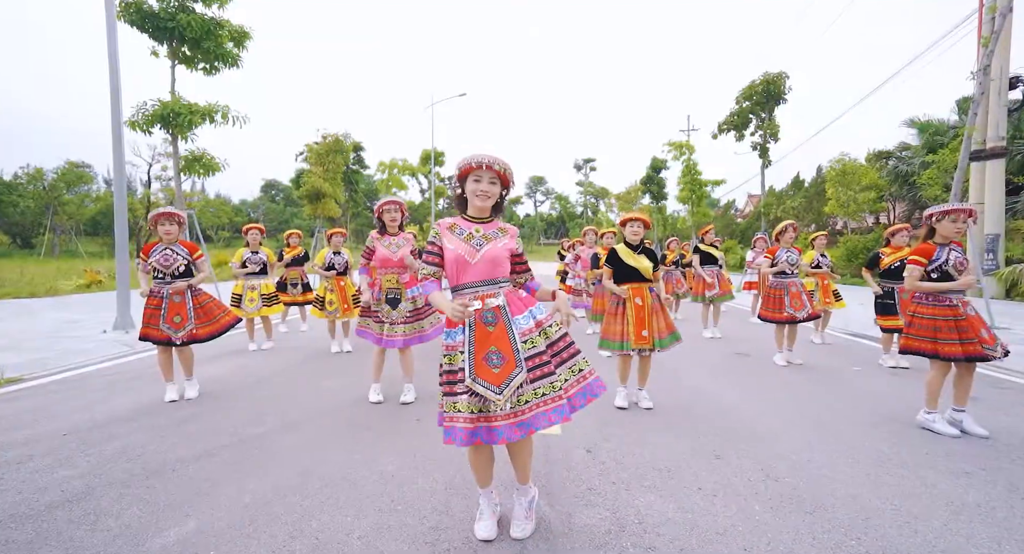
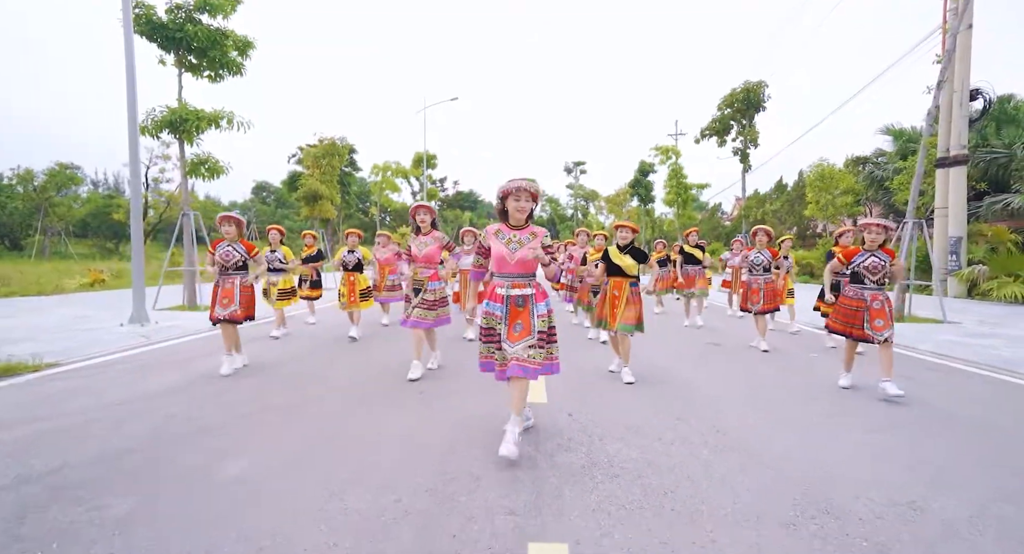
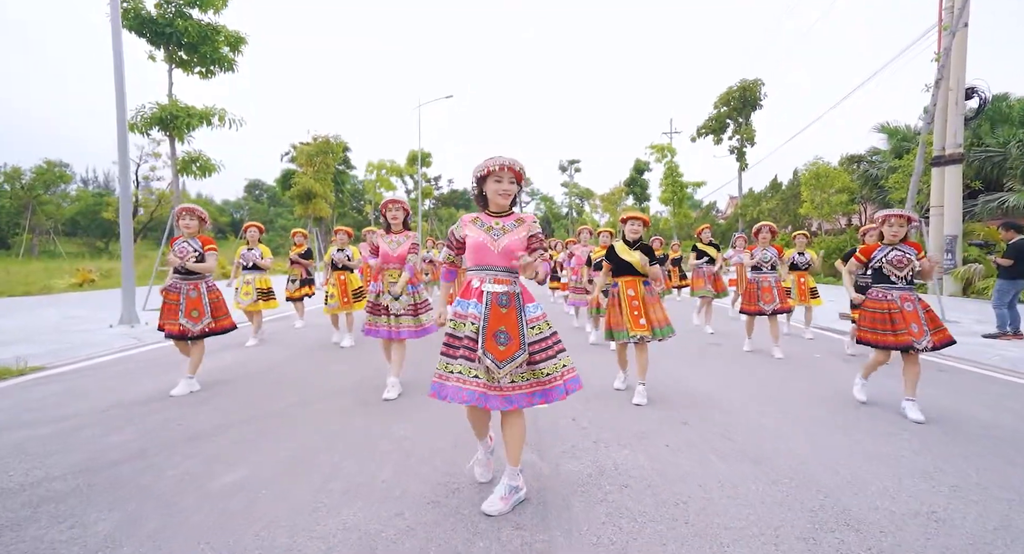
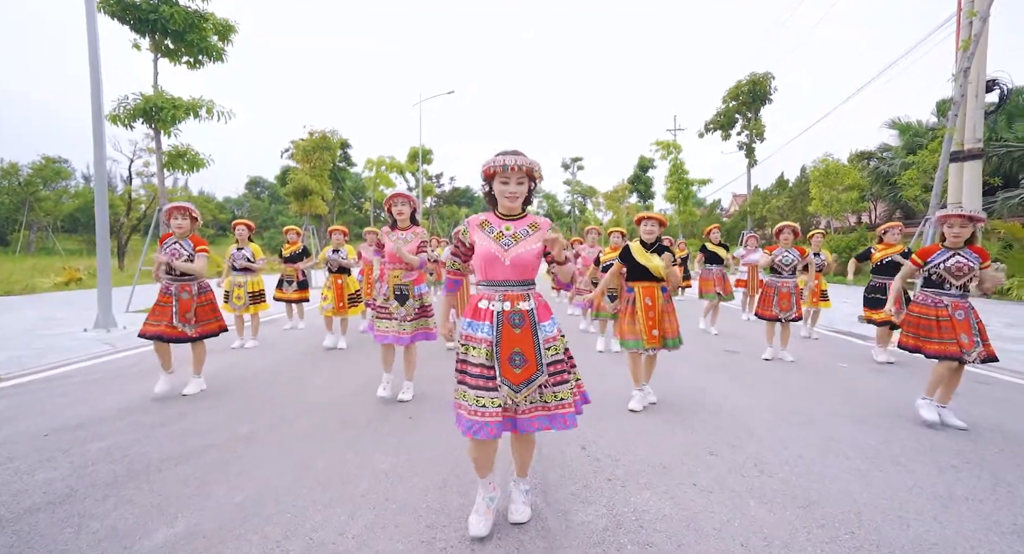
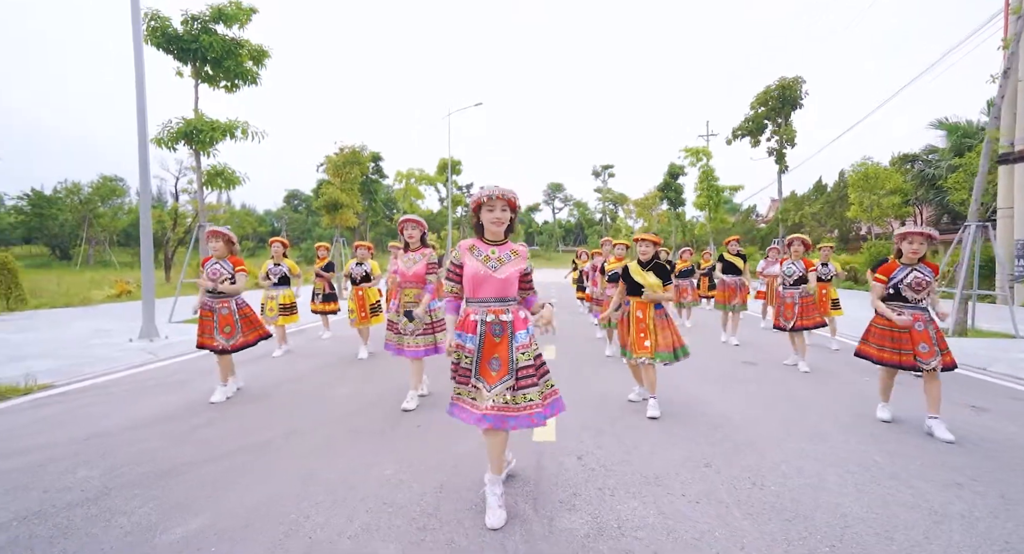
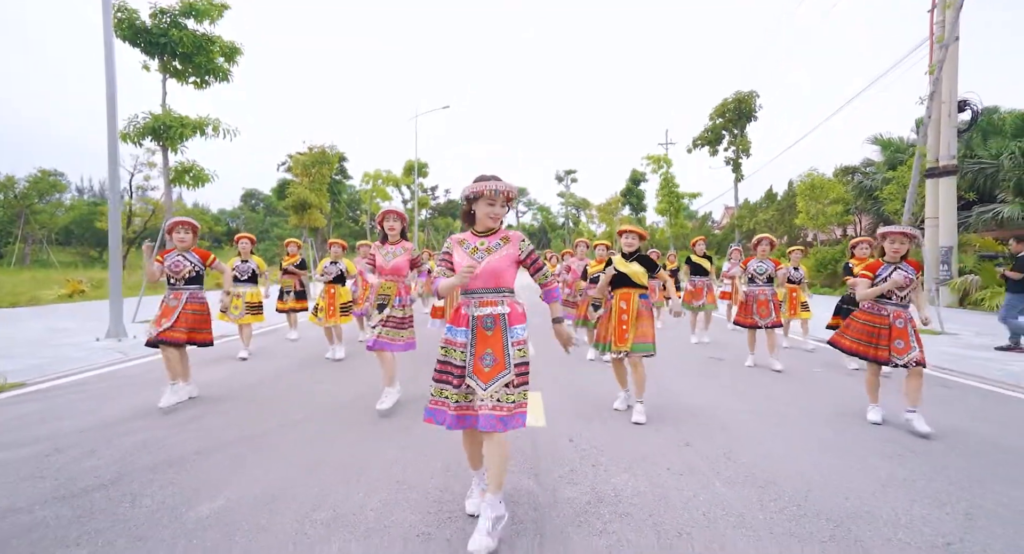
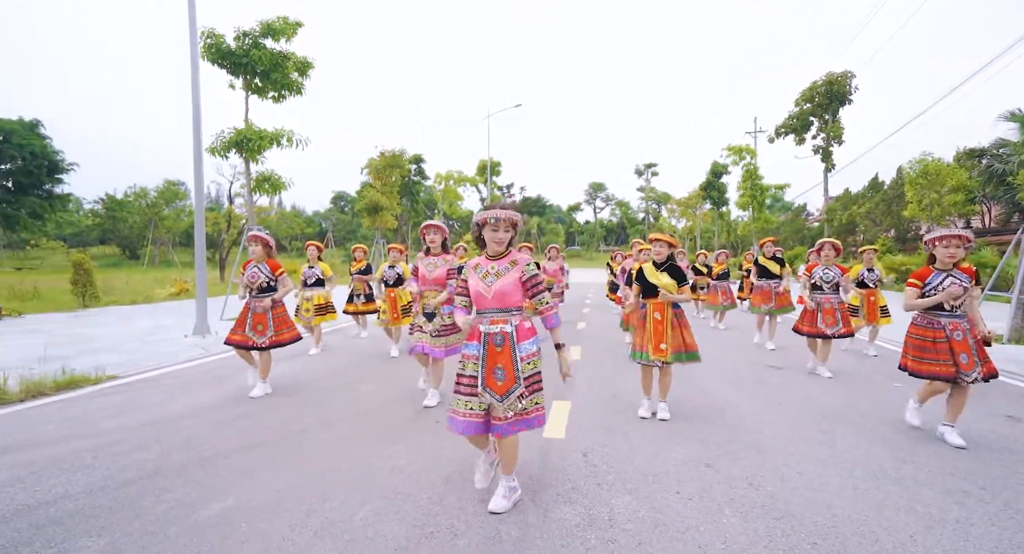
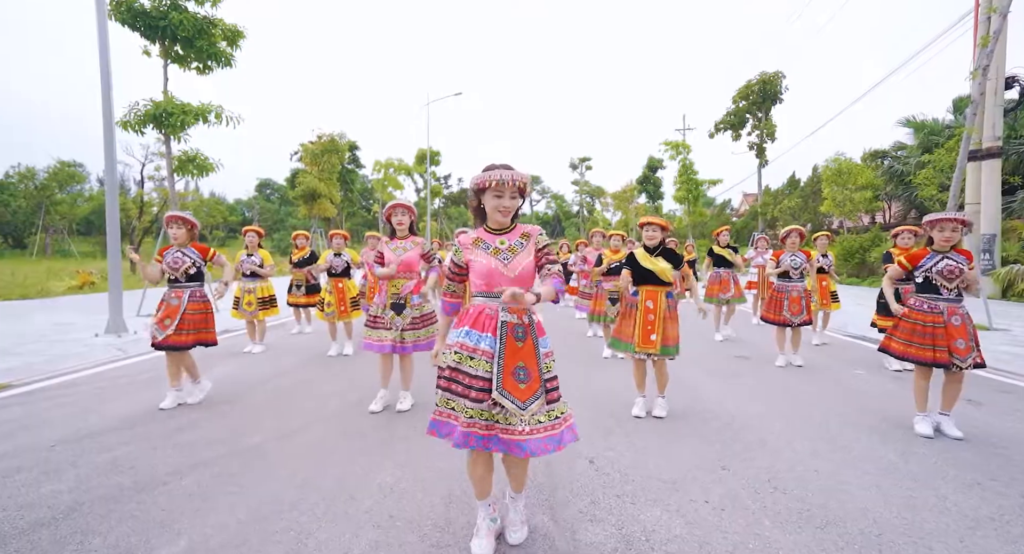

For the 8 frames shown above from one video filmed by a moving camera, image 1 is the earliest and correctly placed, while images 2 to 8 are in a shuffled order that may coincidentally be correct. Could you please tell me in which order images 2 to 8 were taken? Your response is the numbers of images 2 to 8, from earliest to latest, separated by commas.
2, 4, 6, 3, 8, 5, 7
